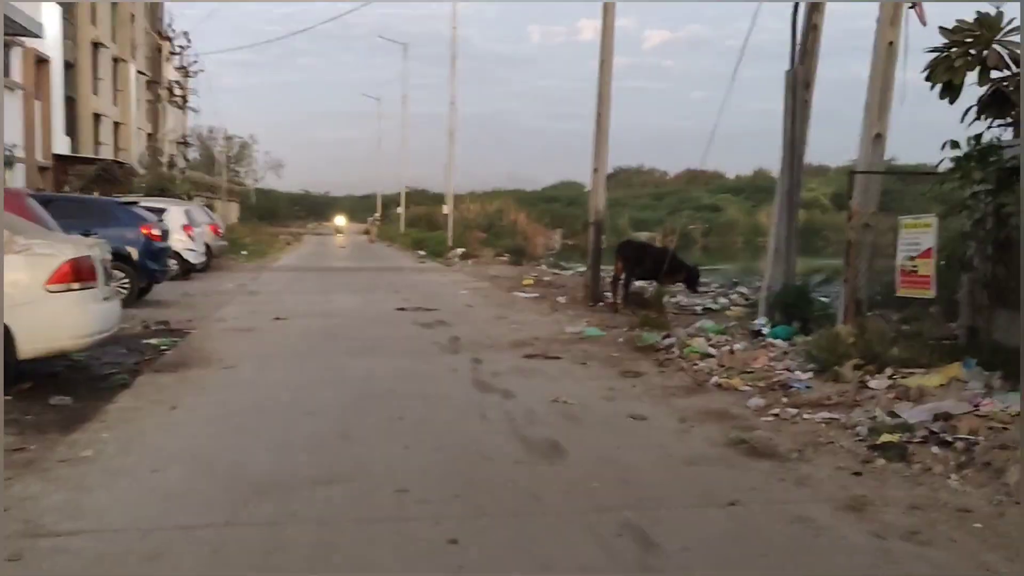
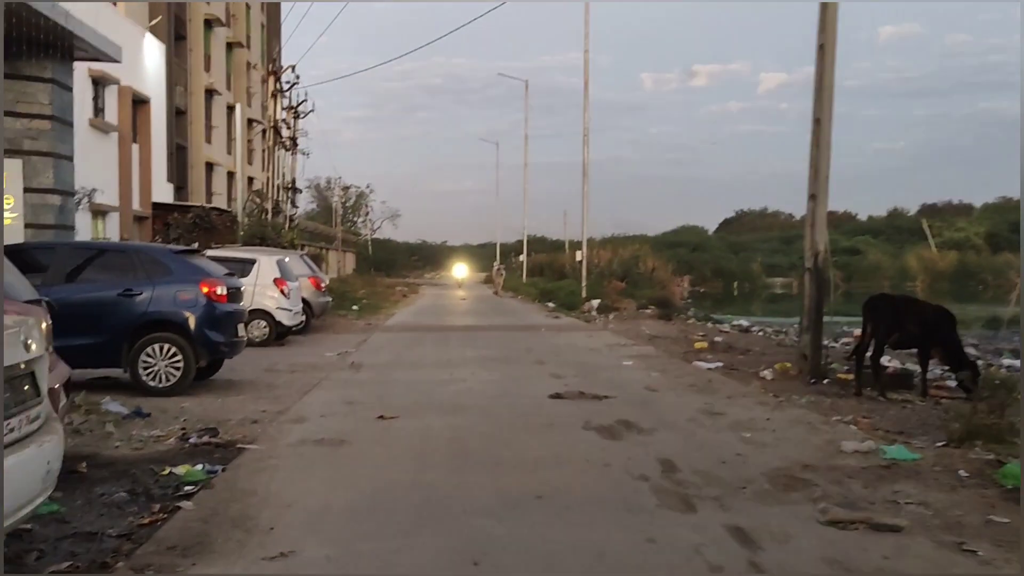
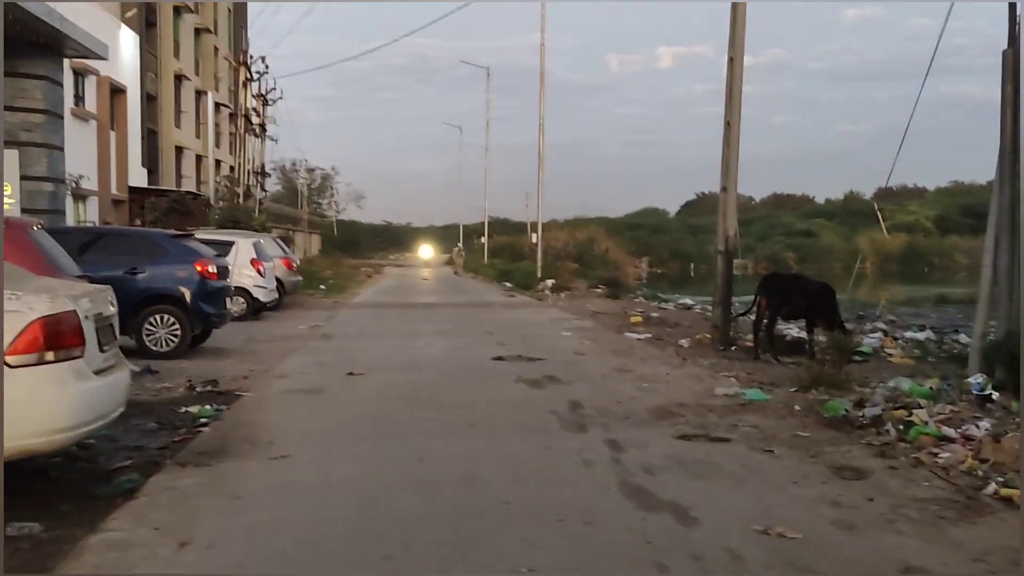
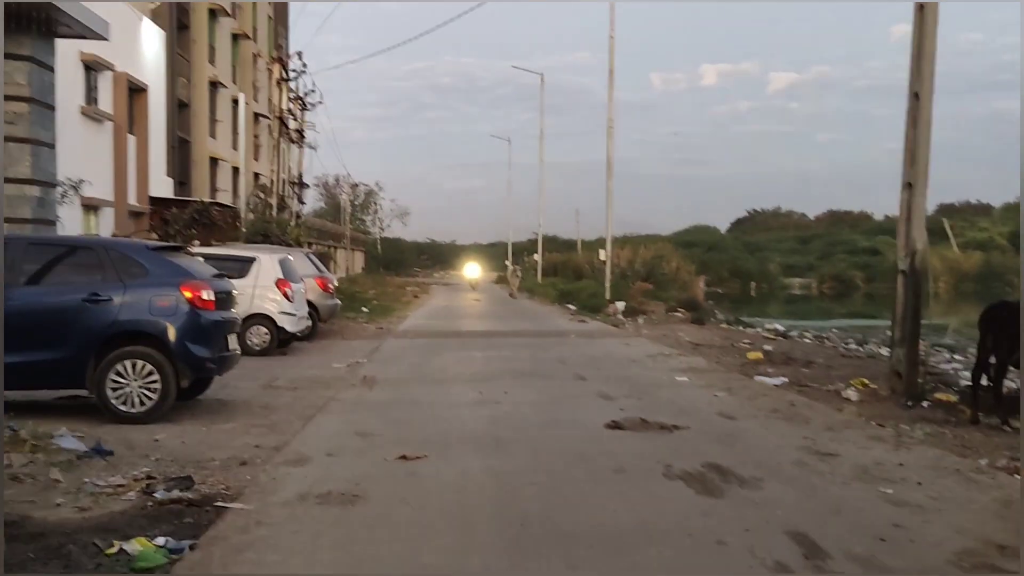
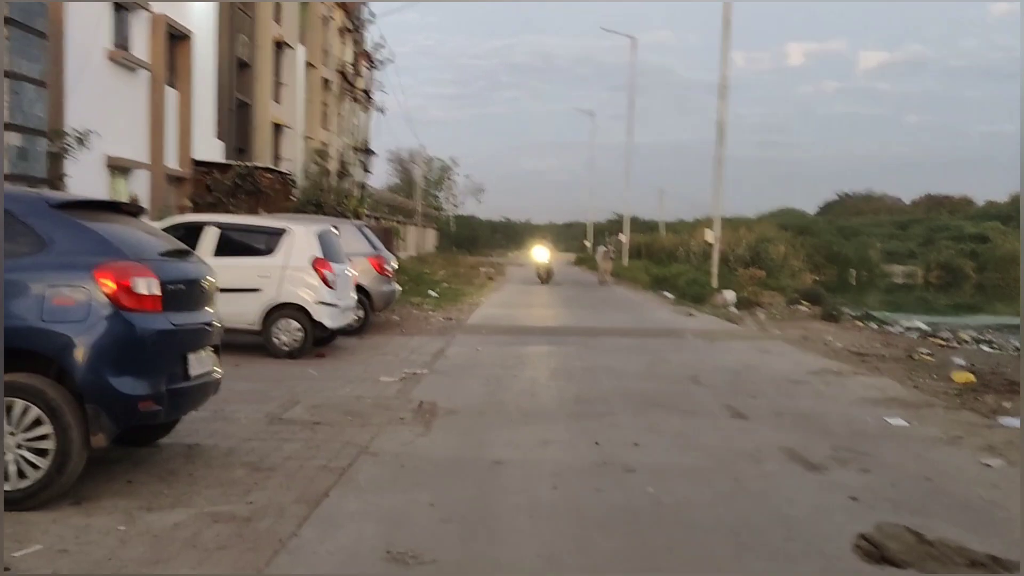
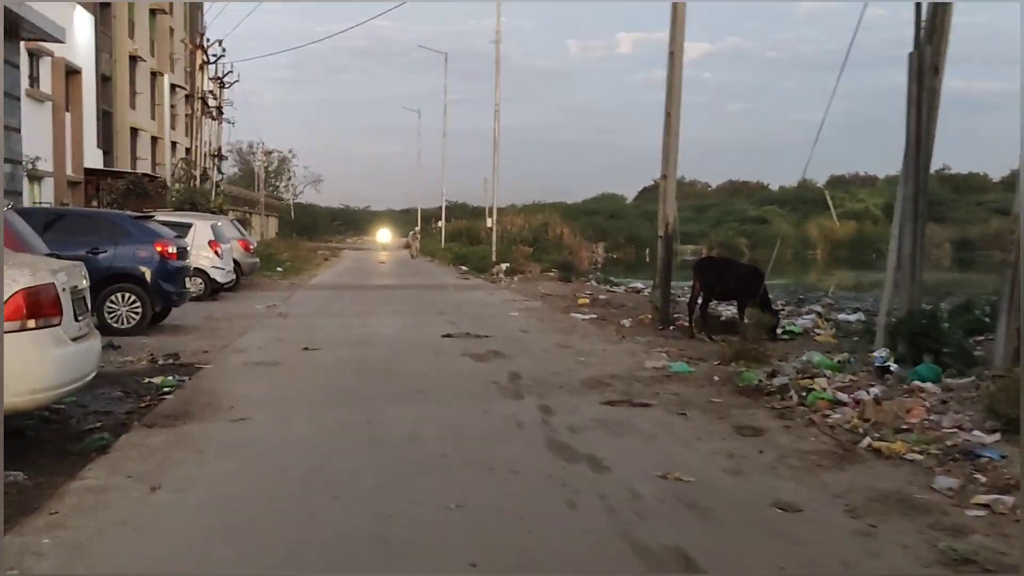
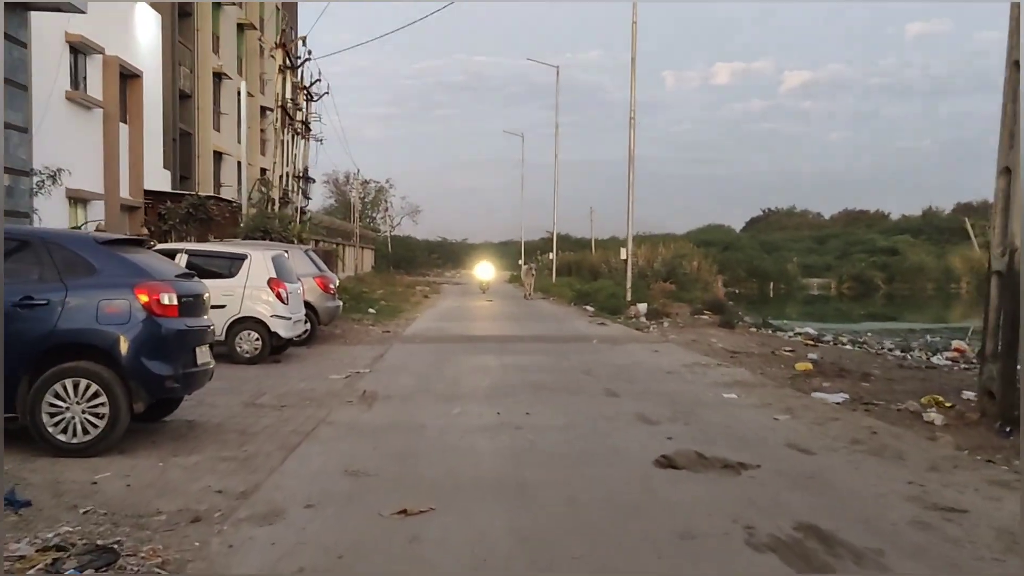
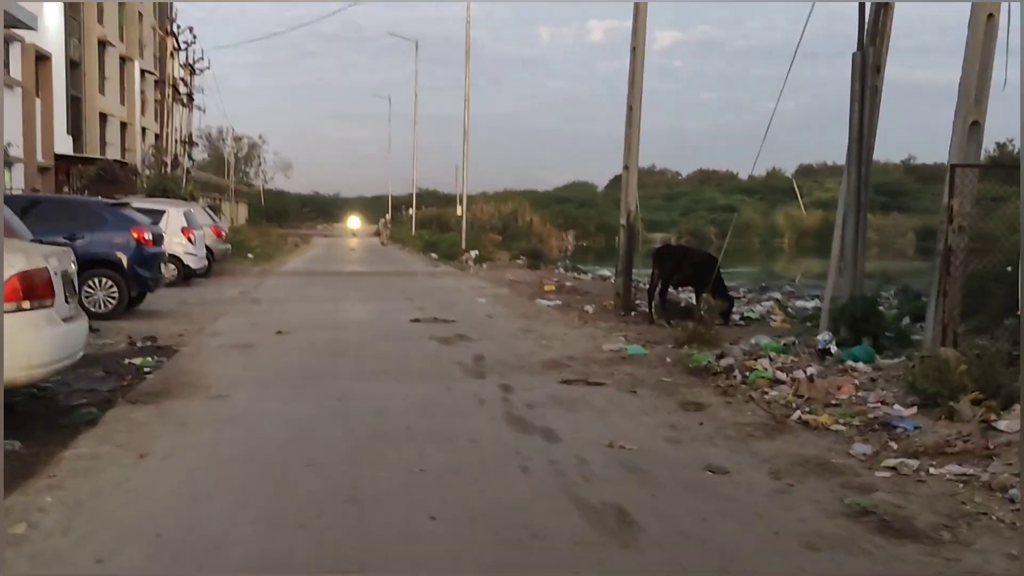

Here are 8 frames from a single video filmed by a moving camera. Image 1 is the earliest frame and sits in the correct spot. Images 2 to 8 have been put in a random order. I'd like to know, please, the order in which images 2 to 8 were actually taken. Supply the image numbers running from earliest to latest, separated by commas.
8, 6, 3, 2, 4, 7, 5
